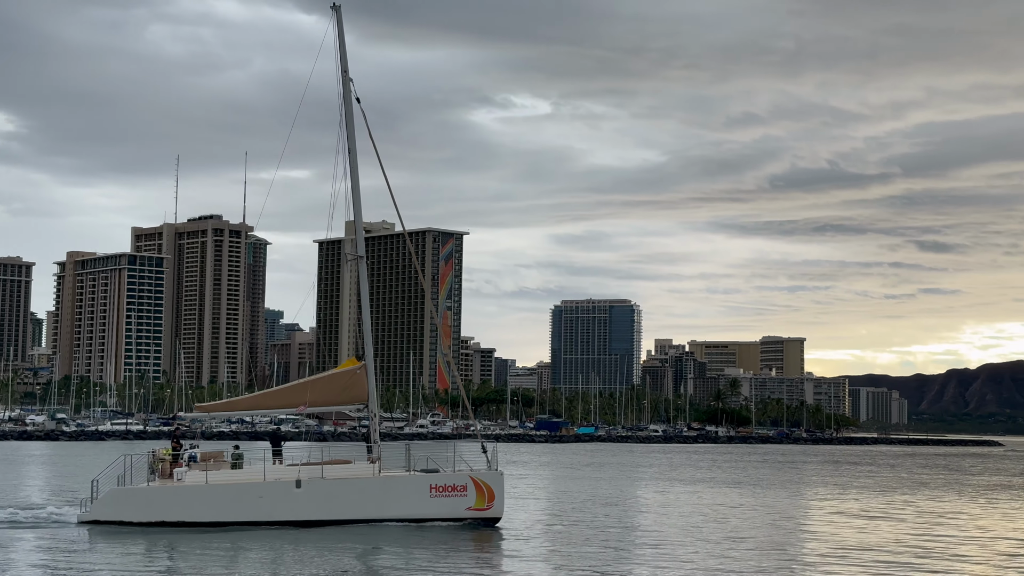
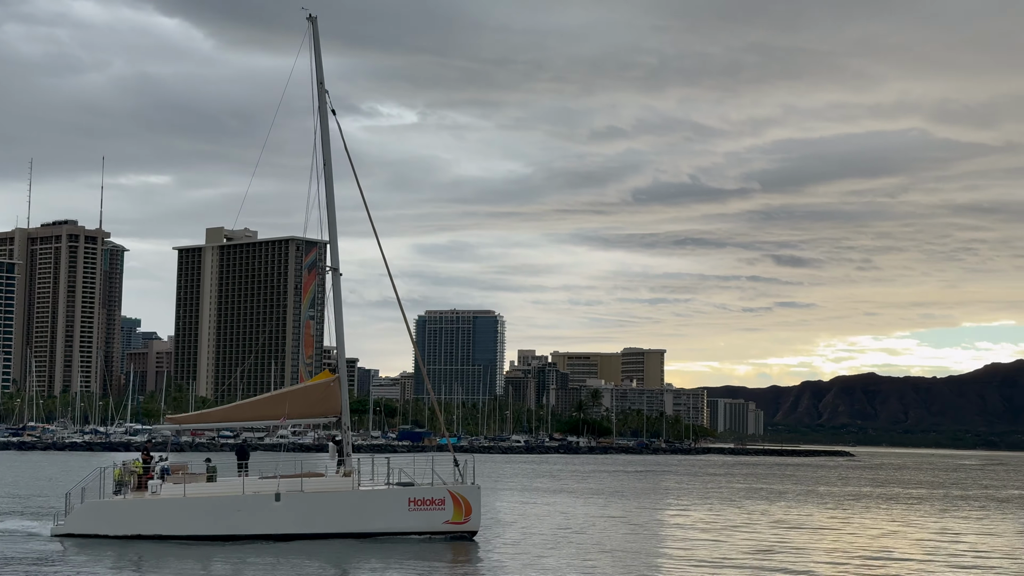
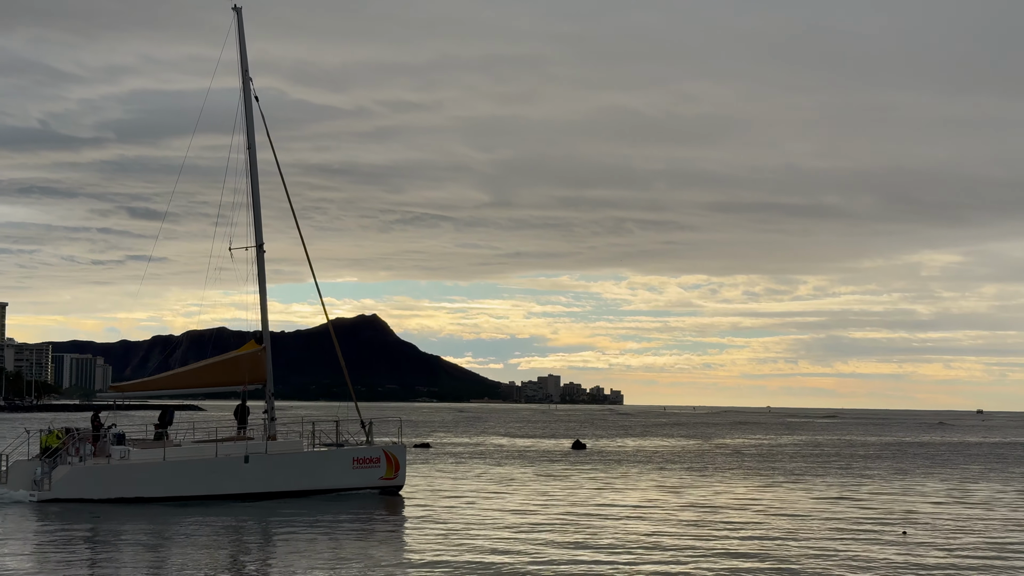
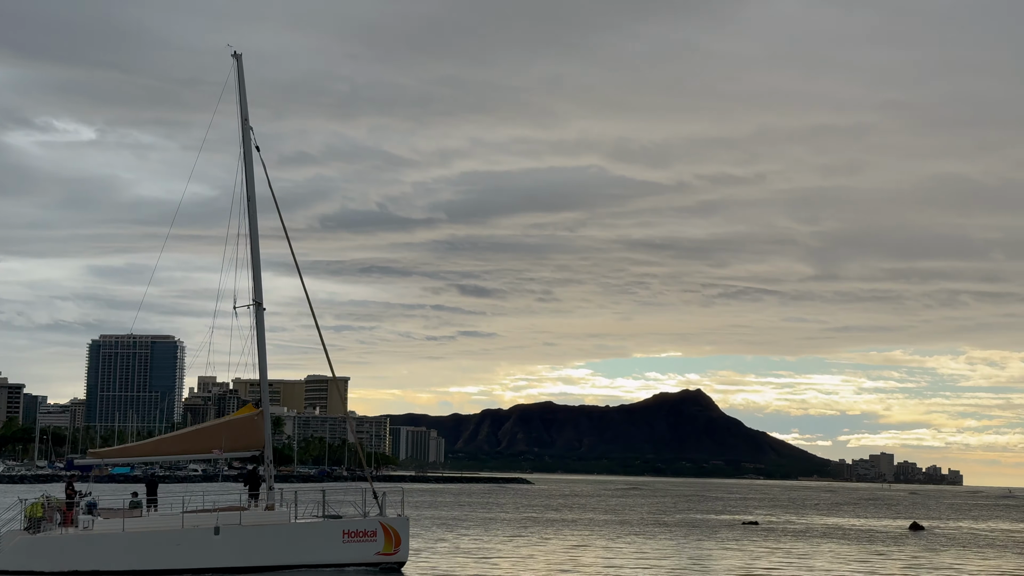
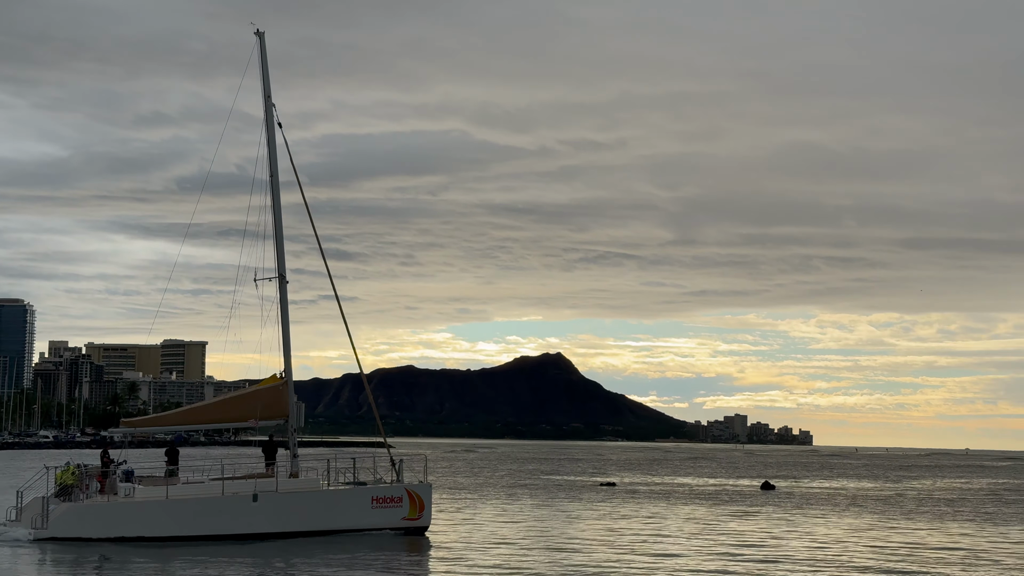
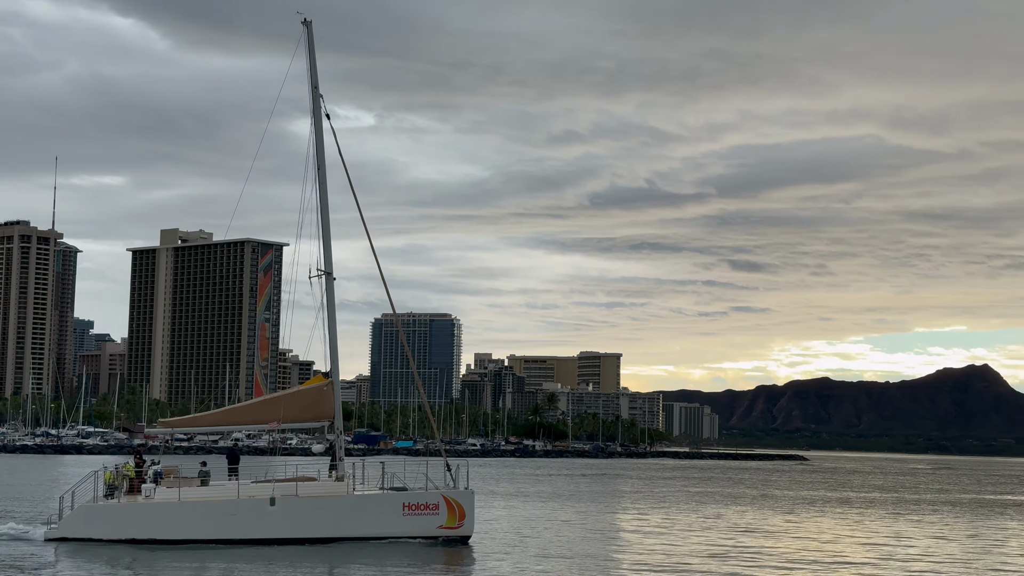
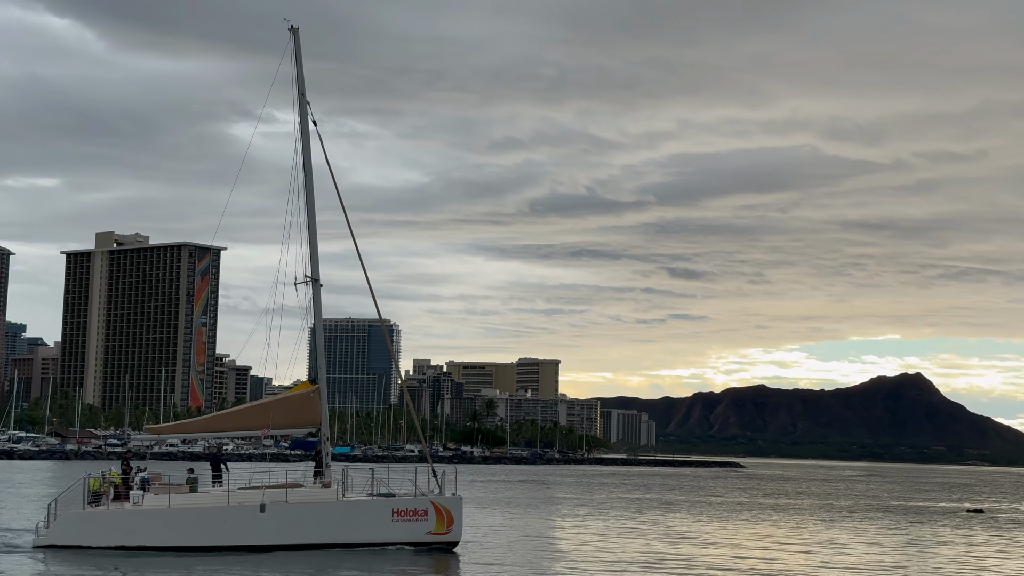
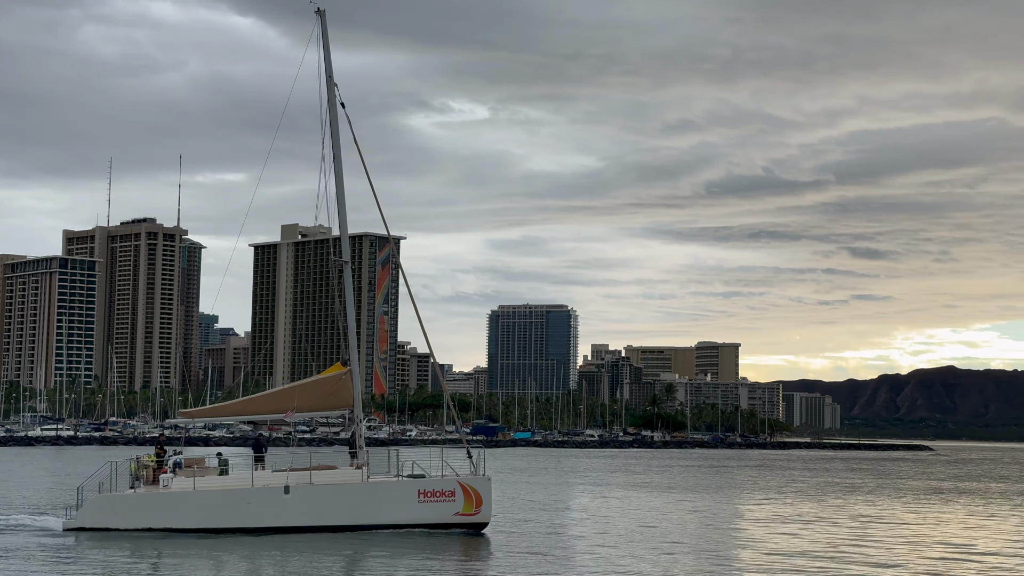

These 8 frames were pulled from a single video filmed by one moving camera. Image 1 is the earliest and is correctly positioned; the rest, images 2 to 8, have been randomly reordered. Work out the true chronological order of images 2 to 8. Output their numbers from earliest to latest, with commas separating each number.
8, 2, 6, 7, 4, 5, 3
